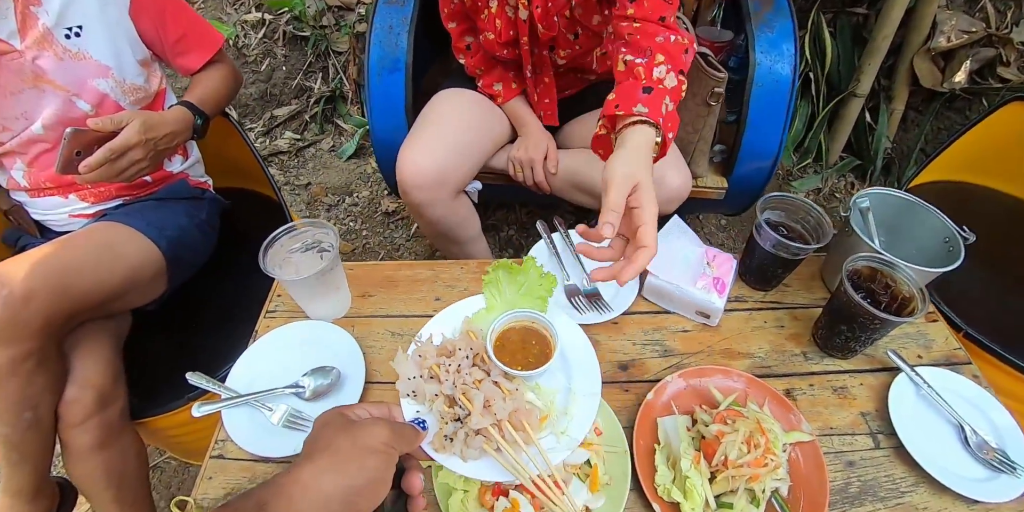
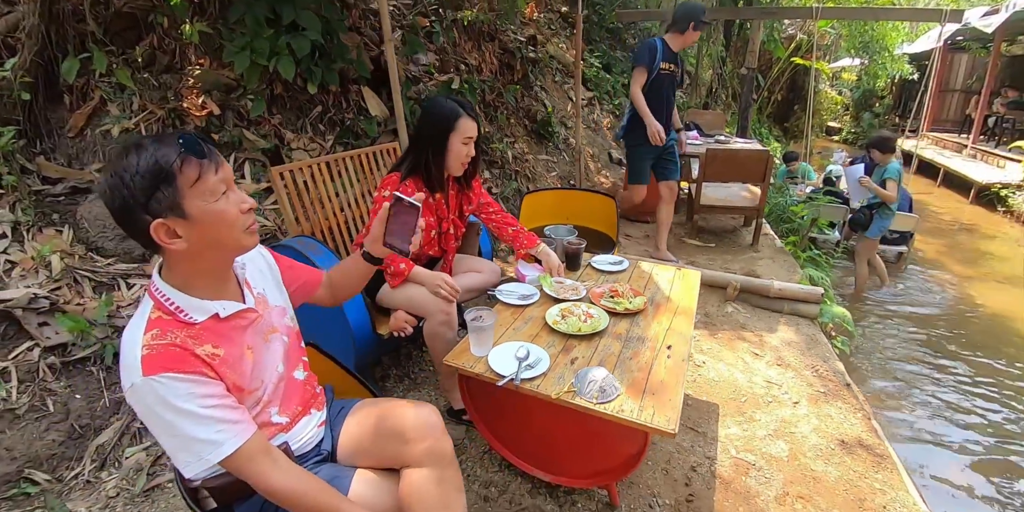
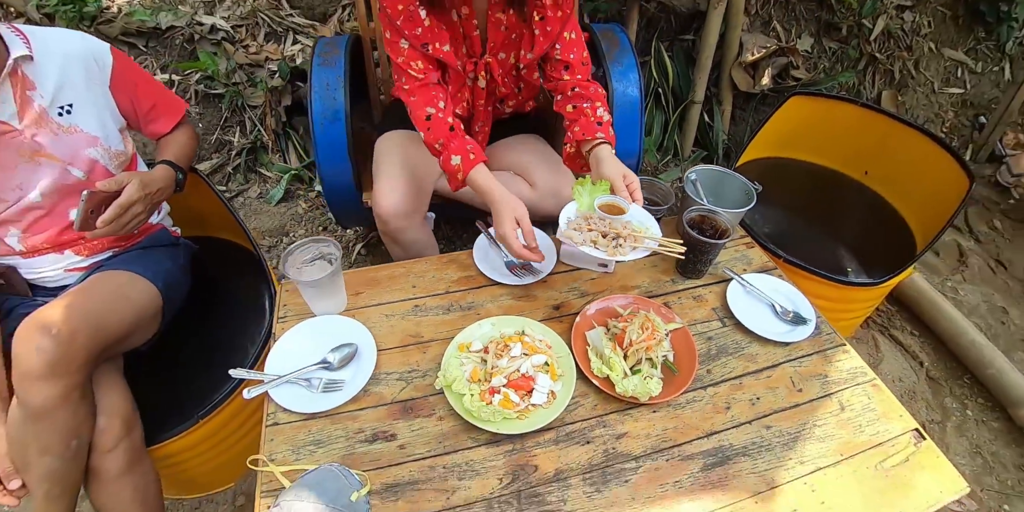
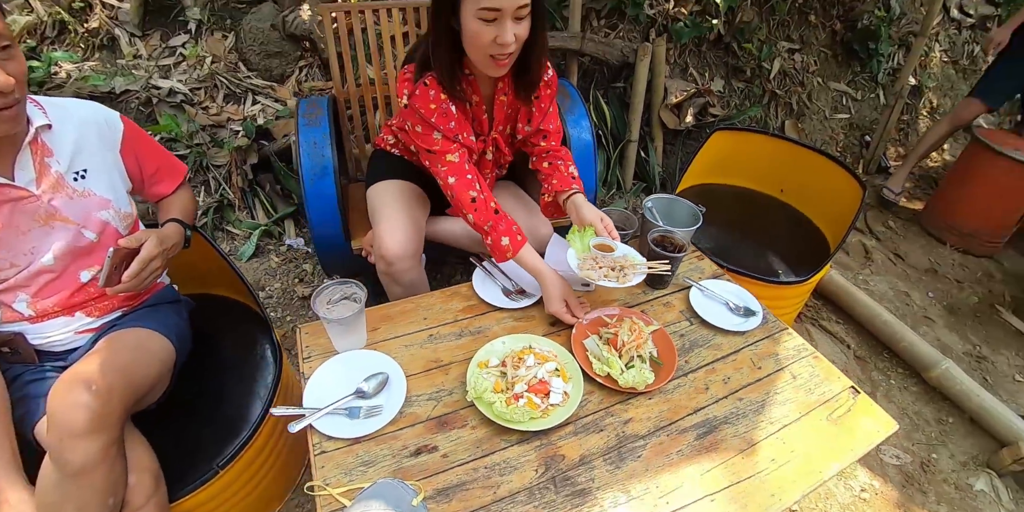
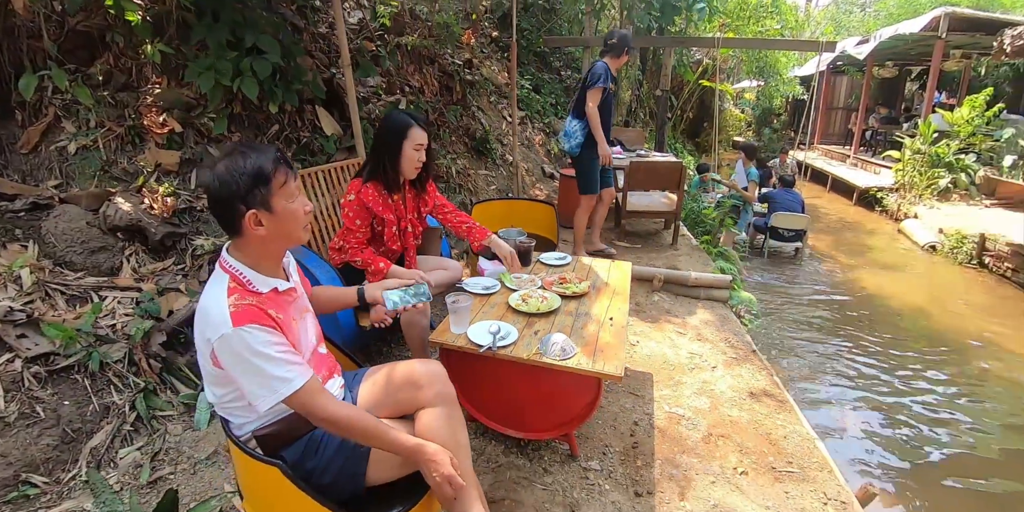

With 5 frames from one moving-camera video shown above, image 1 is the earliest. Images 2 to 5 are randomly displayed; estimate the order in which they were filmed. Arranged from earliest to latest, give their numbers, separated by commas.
3, 4, 2, 5
